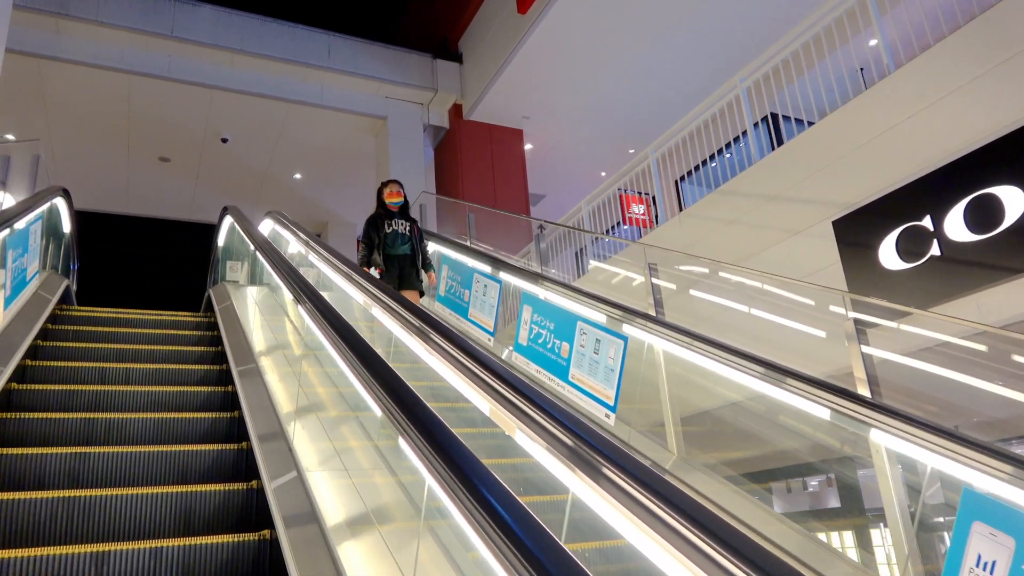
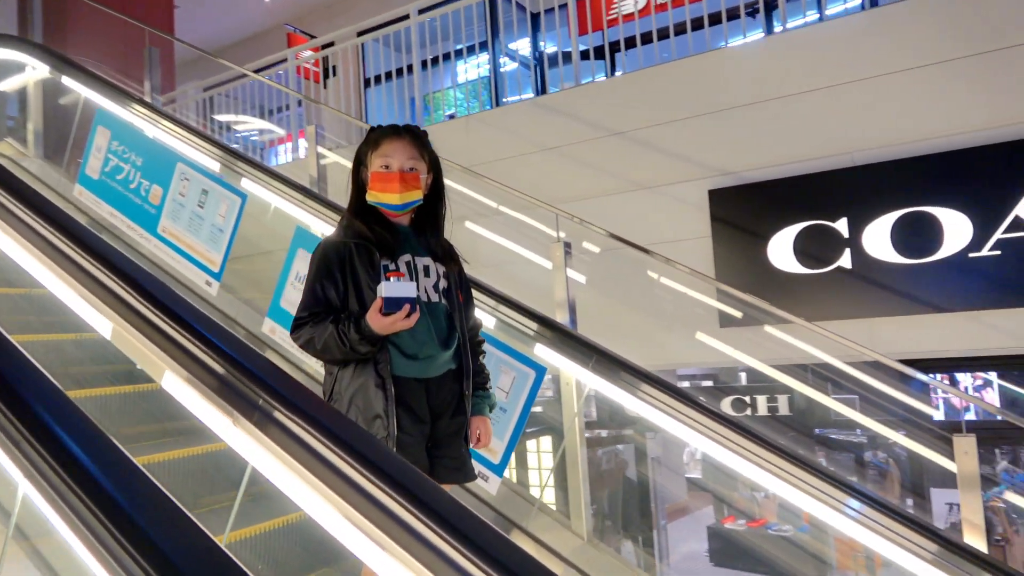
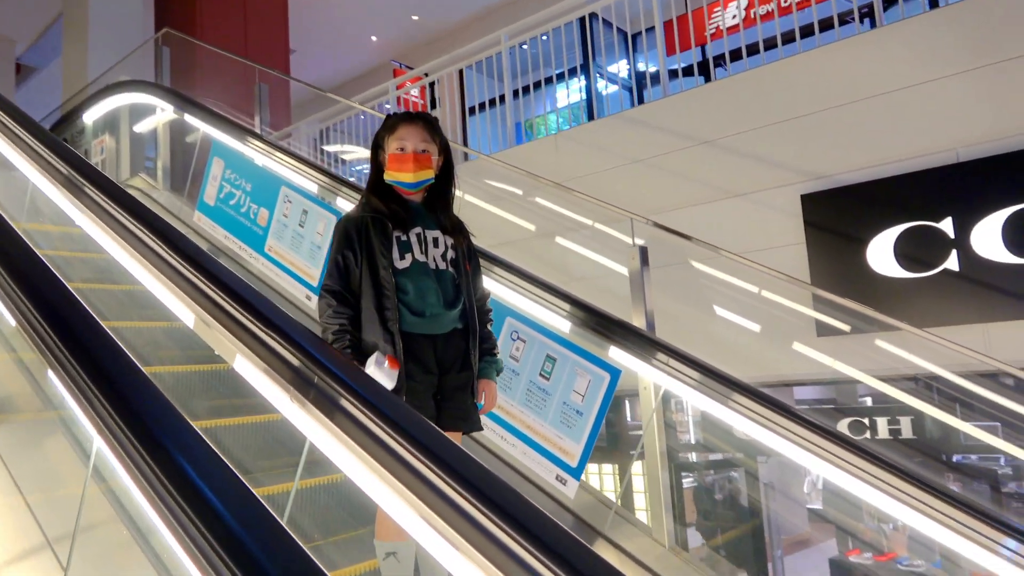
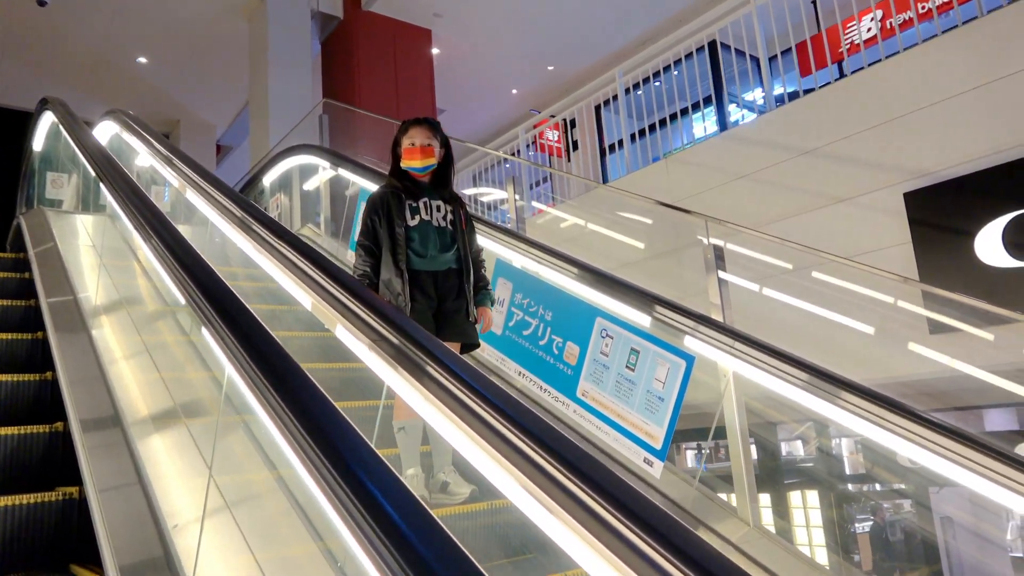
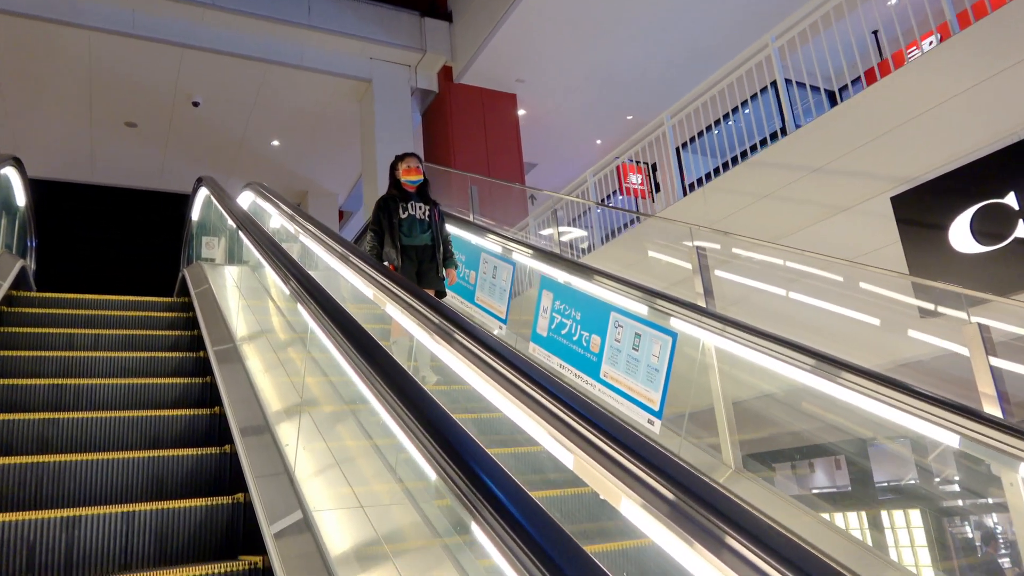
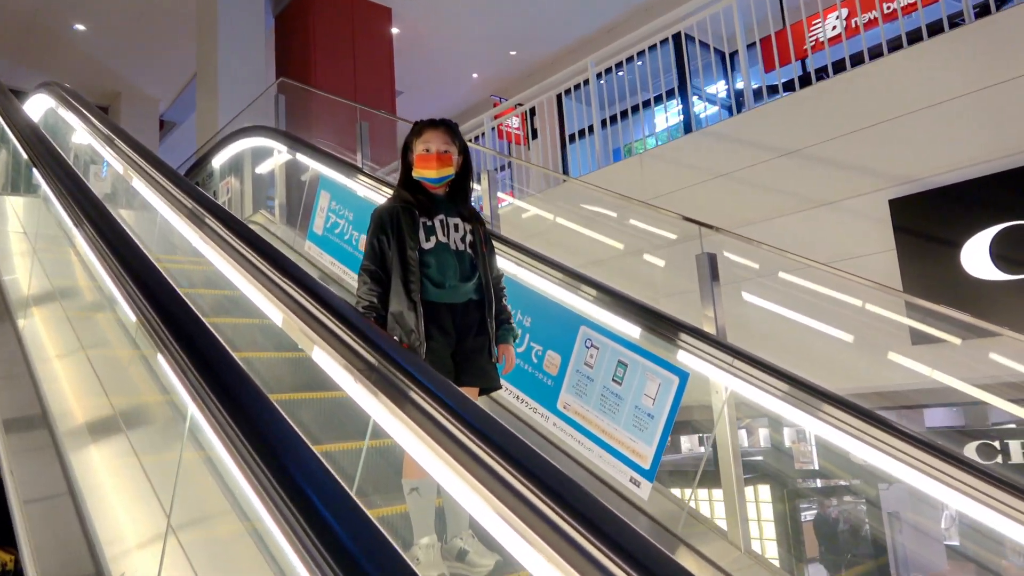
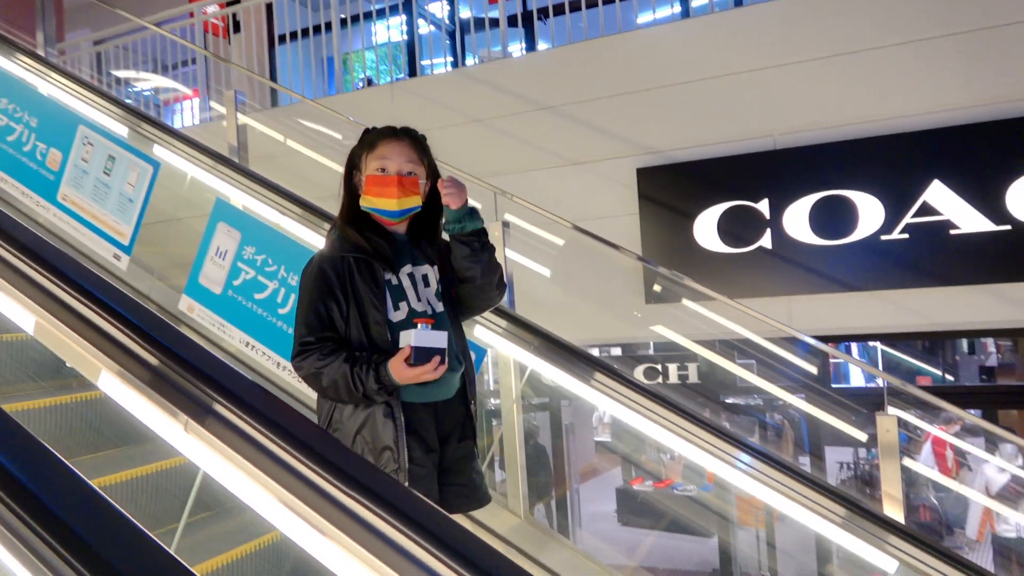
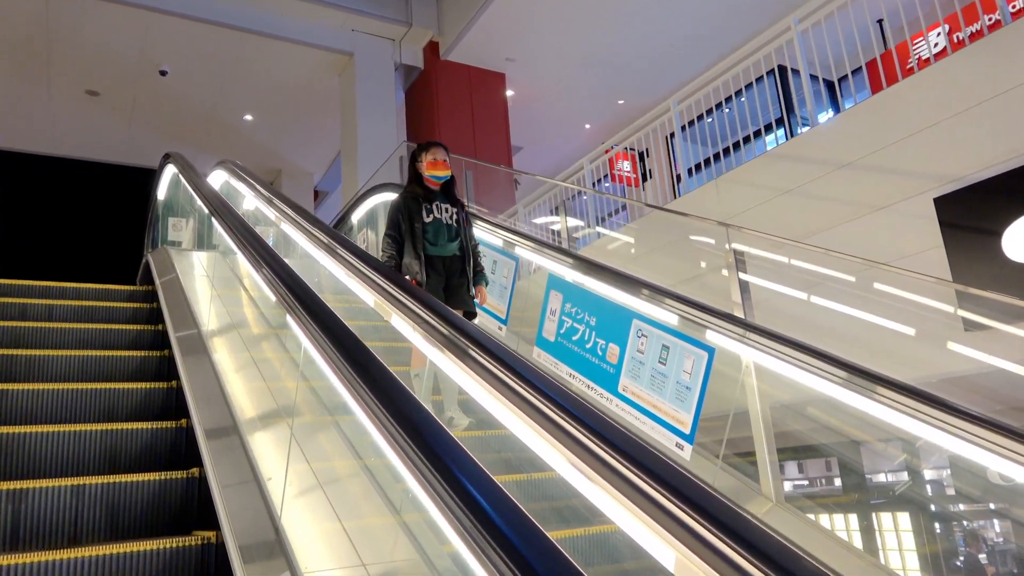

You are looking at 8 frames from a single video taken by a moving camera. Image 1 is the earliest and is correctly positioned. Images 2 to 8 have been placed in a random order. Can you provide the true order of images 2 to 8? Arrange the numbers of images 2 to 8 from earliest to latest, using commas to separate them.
5, 8, 4, 6, 3, 2, 7
